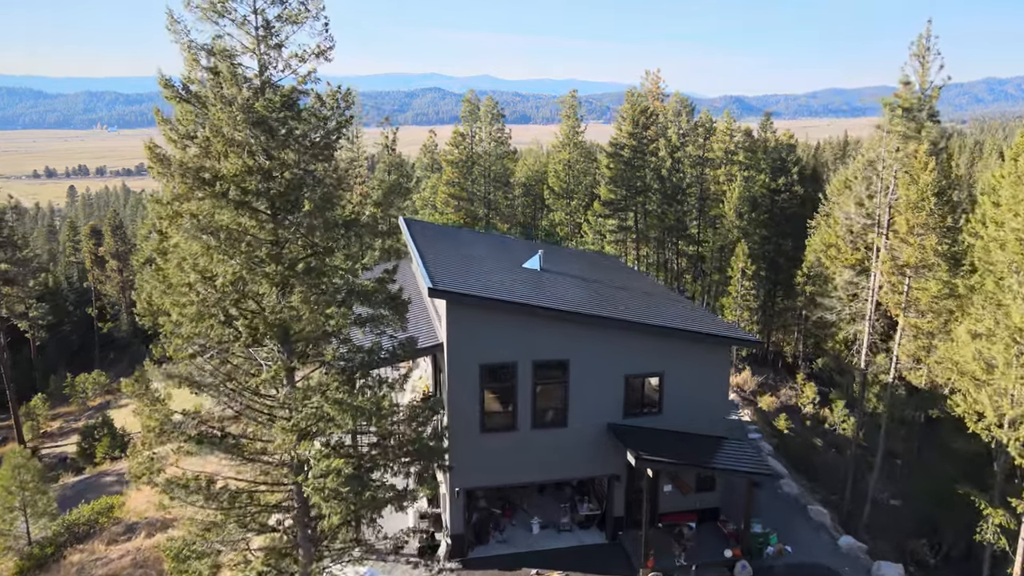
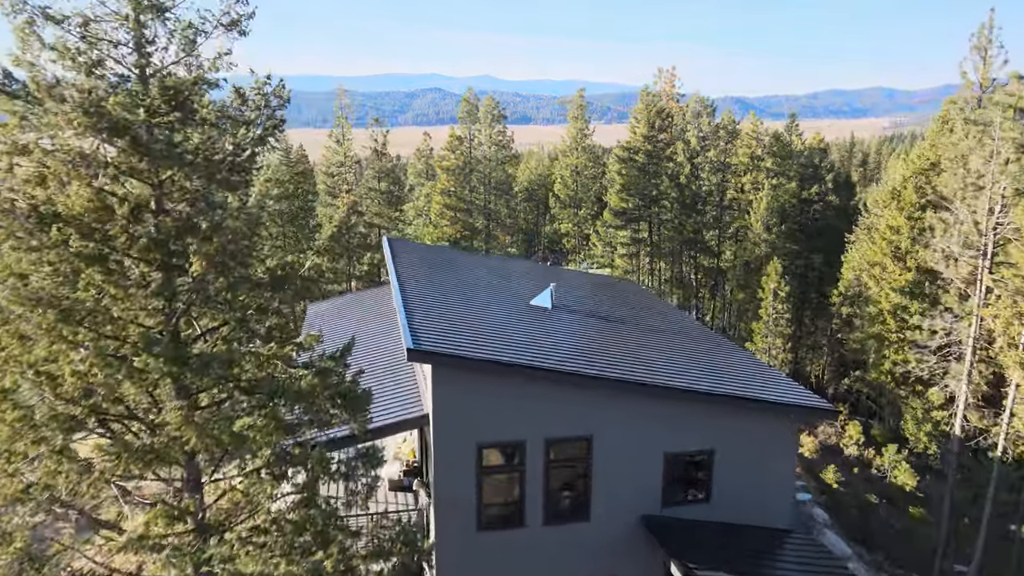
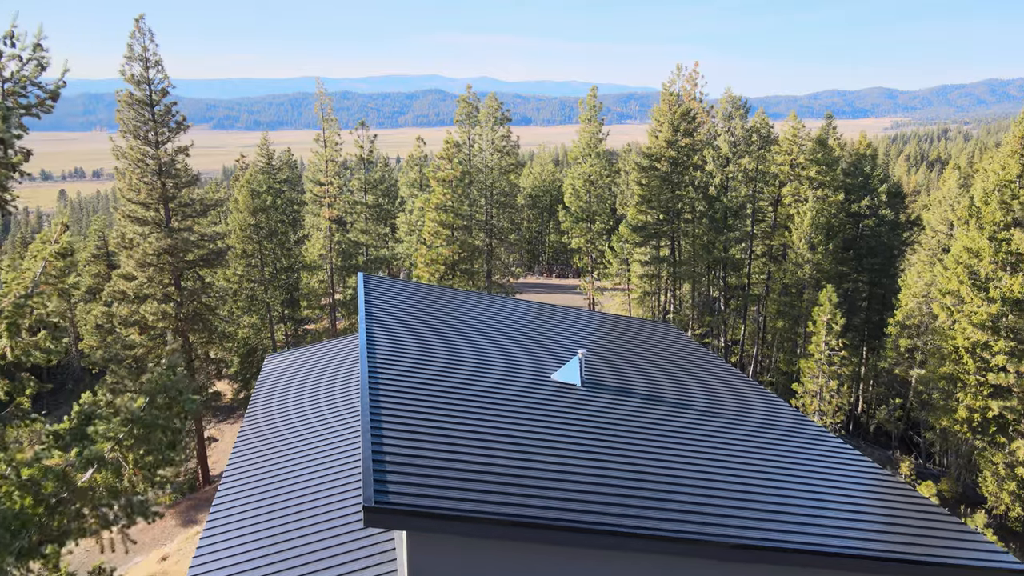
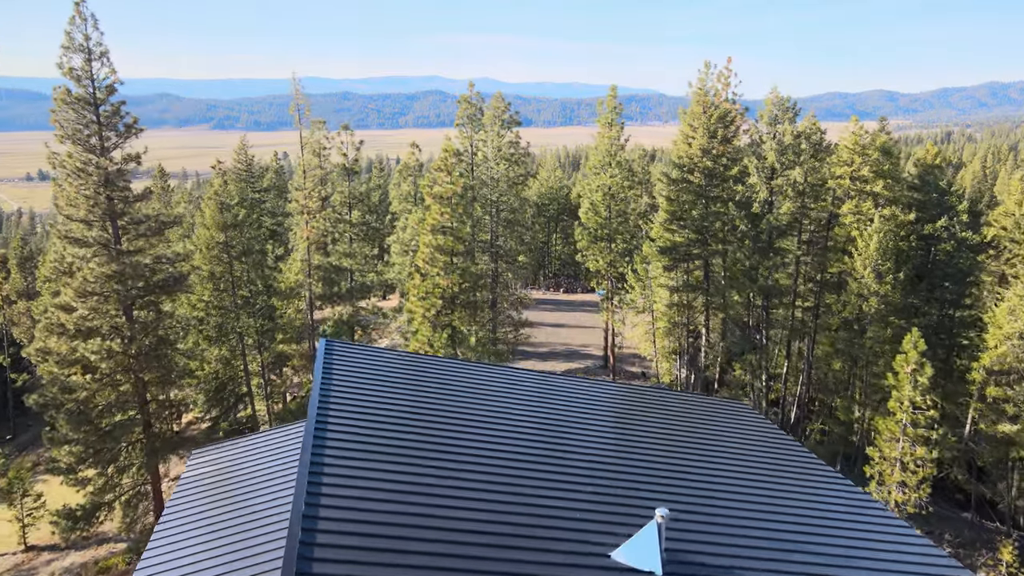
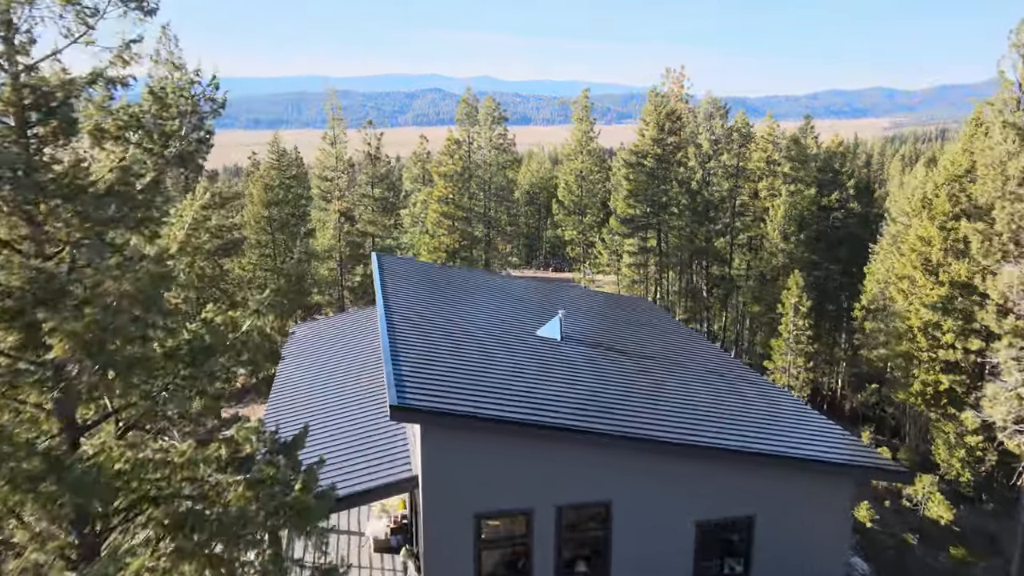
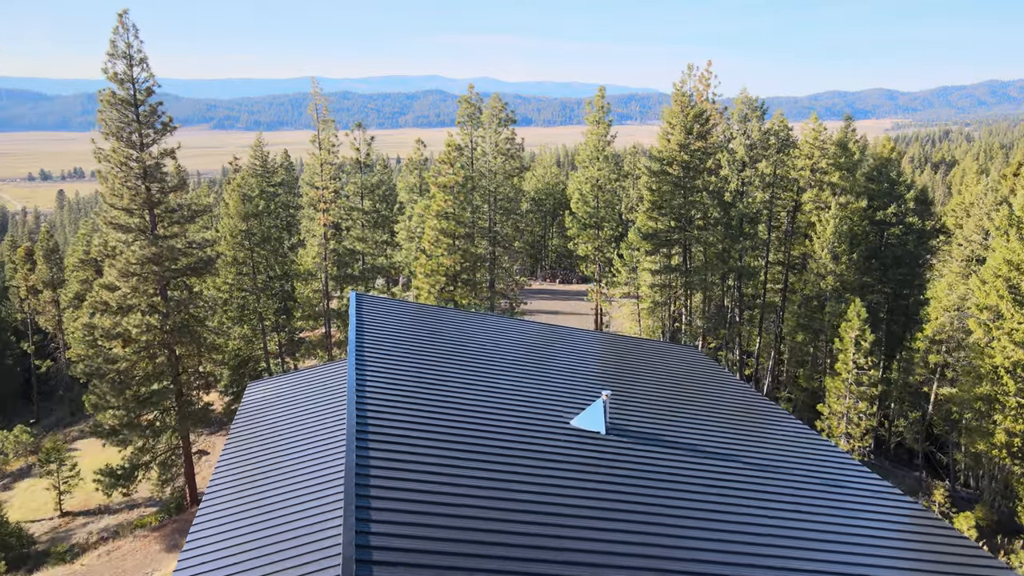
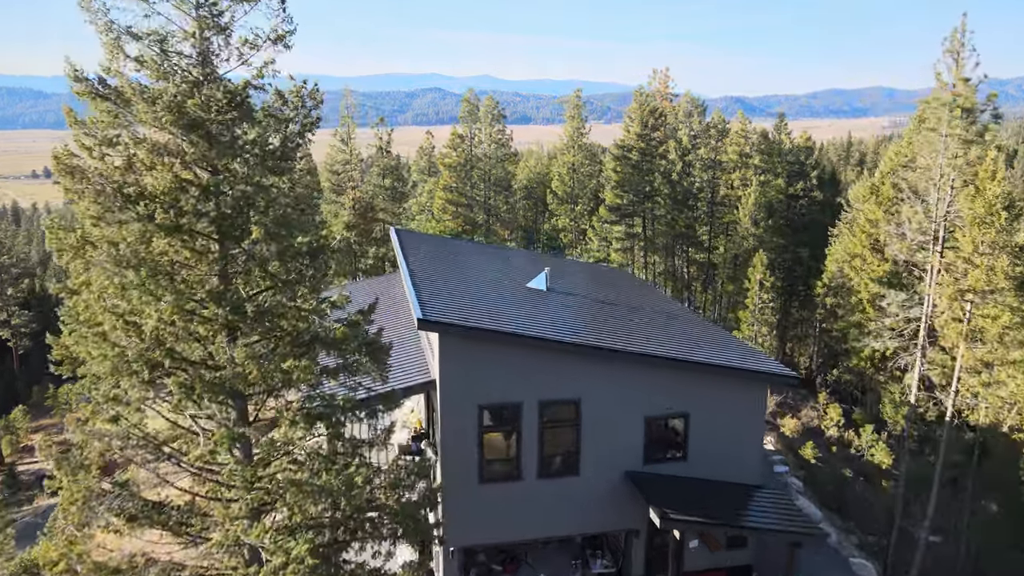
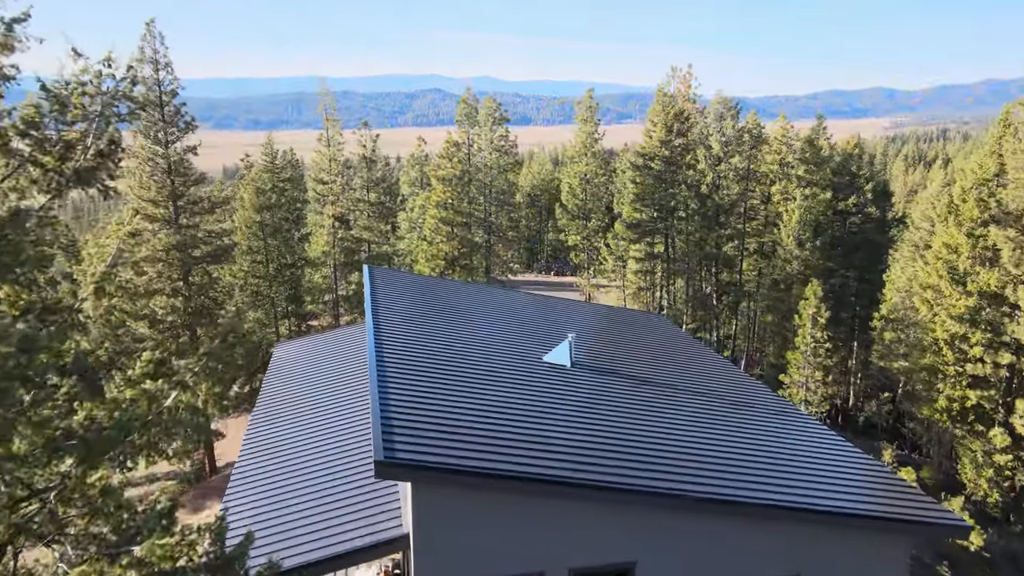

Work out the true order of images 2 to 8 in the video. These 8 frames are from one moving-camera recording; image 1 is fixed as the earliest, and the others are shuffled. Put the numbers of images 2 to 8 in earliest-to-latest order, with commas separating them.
7, 2, 5, 8, 3, 6, 4
